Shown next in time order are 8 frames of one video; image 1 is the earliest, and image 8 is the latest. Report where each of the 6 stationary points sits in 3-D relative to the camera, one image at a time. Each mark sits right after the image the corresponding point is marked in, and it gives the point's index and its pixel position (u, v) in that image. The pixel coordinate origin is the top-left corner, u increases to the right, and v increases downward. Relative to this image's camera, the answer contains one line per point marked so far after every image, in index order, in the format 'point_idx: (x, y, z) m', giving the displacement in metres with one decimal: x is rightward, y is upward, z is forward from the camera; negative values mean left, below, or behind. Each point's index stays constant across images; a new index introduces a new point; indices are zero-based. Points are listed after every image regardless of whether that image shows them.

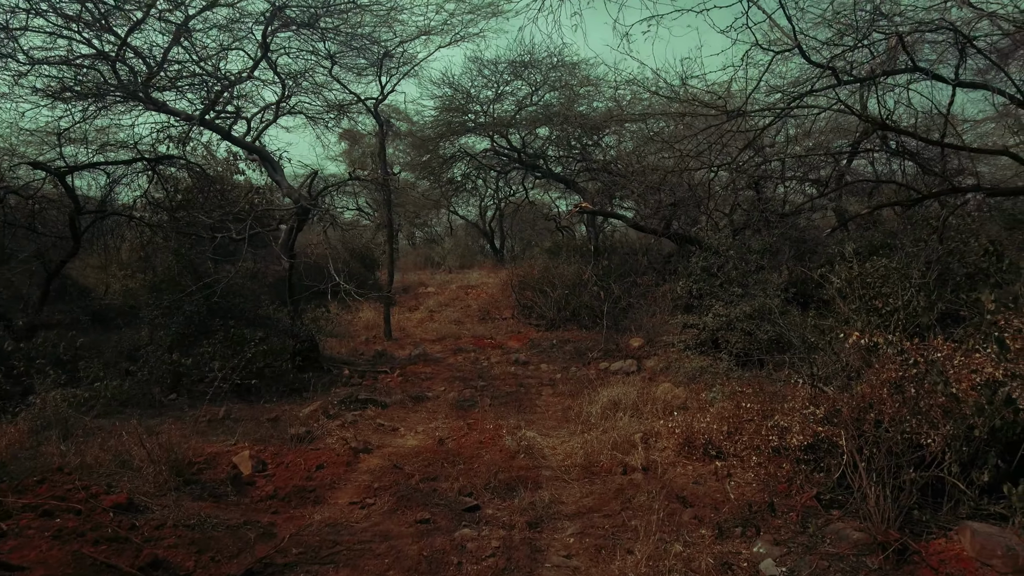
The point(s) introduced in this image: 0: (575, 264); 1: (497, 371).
0: (+1.2, +0.4, +12.8) m
1: (-0.2, -1.2, +9.3) m
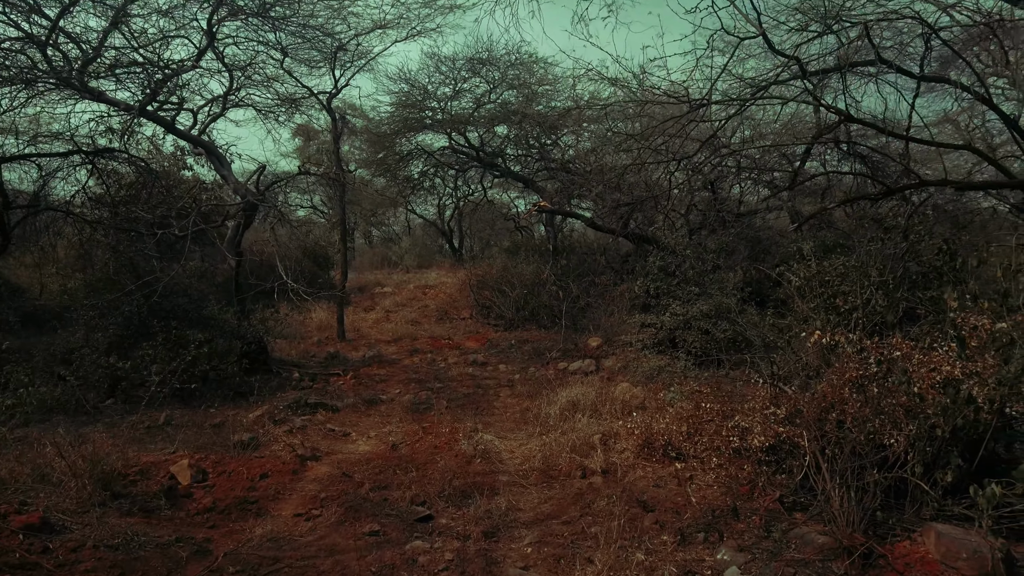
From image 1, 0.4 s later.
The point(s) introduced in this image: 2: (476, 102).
0: (+0.4, +0.5, +12.7) m
1: (-0.8, -1.2, +9.1) m
2: (-0.8, +4.4, +15.4) m
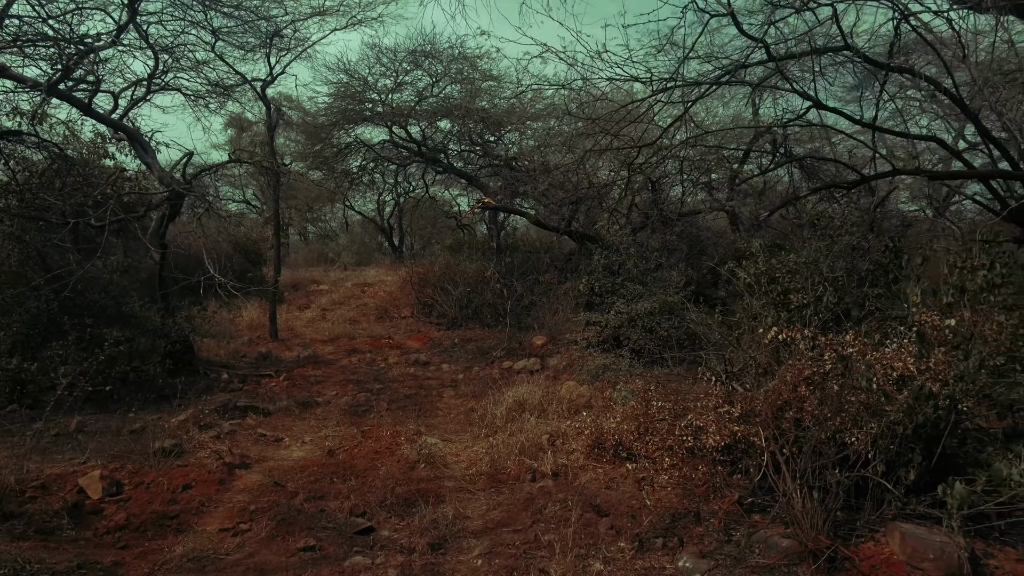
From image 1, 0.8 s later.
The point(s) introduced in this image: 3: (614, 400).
0: (-0.7, +0.5, +12.5) m
1: (-1.6, -1.1, +8.8) m
2: (-2.2, +4.4, +15.0) m
3: (+1.0, -1.1, +6.2) m
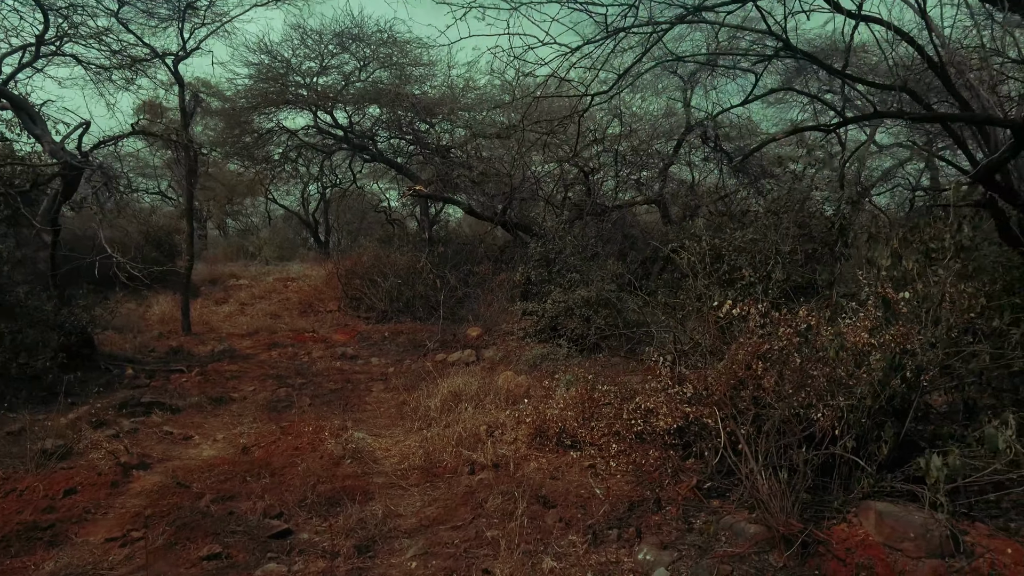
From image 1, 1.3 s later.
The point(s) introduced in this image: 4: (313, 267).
0: (-1.9, +0.7, +12.0) m
1: (-2.4, -1.0, +8.3) m
2: (-3.6, +4.6, +14.4) m
3: (+0.4, -0.9, +5.9) m
4: (-5.9, +0.6, +19.4) m
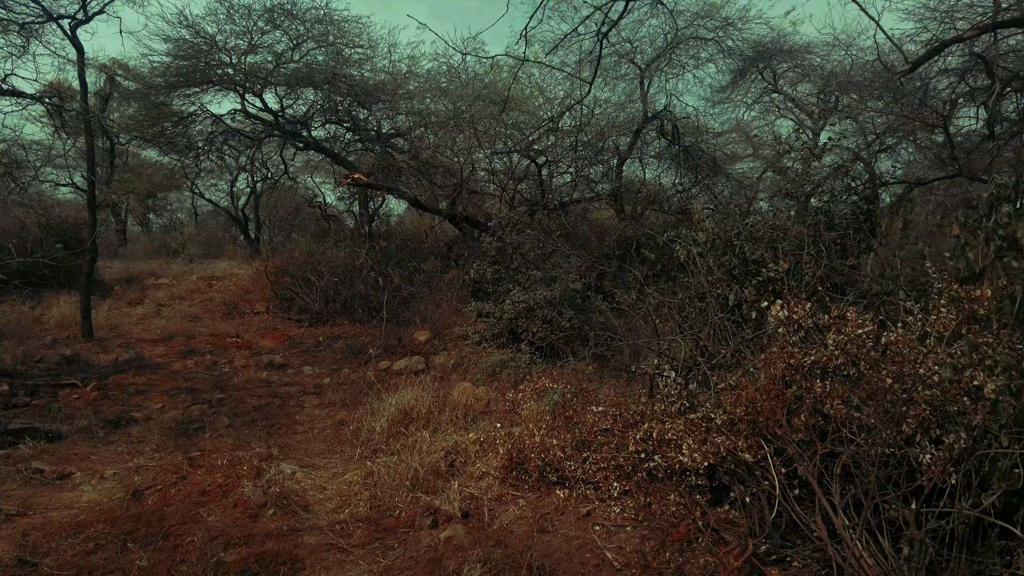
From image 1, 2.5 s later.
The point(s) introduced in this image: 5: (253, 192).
0: (-2.8, +0.7, +10.9) m
1: (-2.9, -1.0, +7.1) m
2: (-4.7, +4.6, +13.1) m
3: (+0.1, -0.9, +5.0) m
4: (-7.4, +0.6, +17.9) m
5: (-7.8, +2.9, +19.8) m
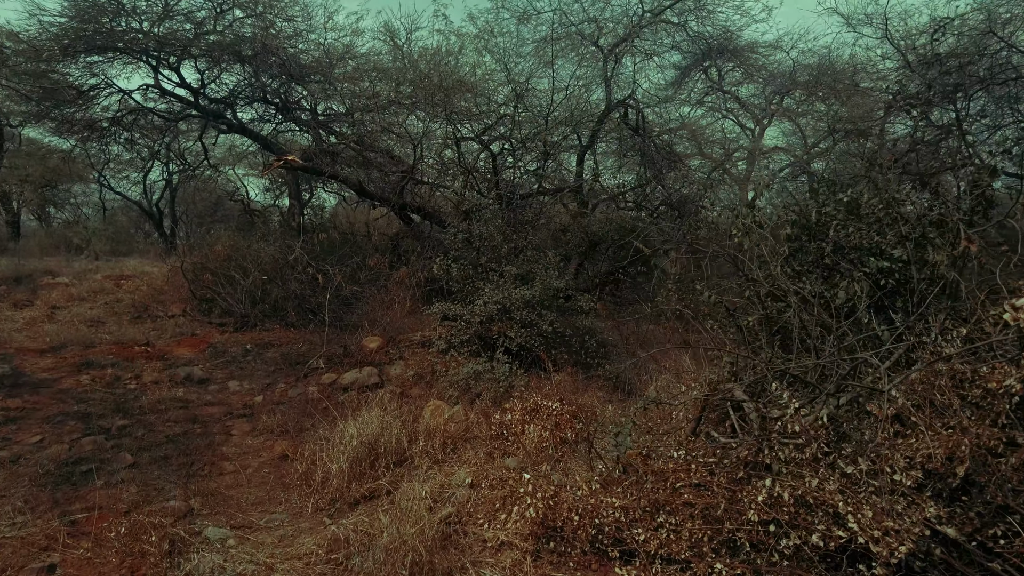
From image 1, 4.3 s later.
0: (-3.4, +0.7, +9.5) m
1: (-3.1, -0.9, +5.8) m
2: (-5.6, +4.6, +11.5) m
3: (+0.1, -0.9, +4.0) m
4: (-8.7, +0.6, +16.0) m
5: (-9.4, +2.9, +17.9) m
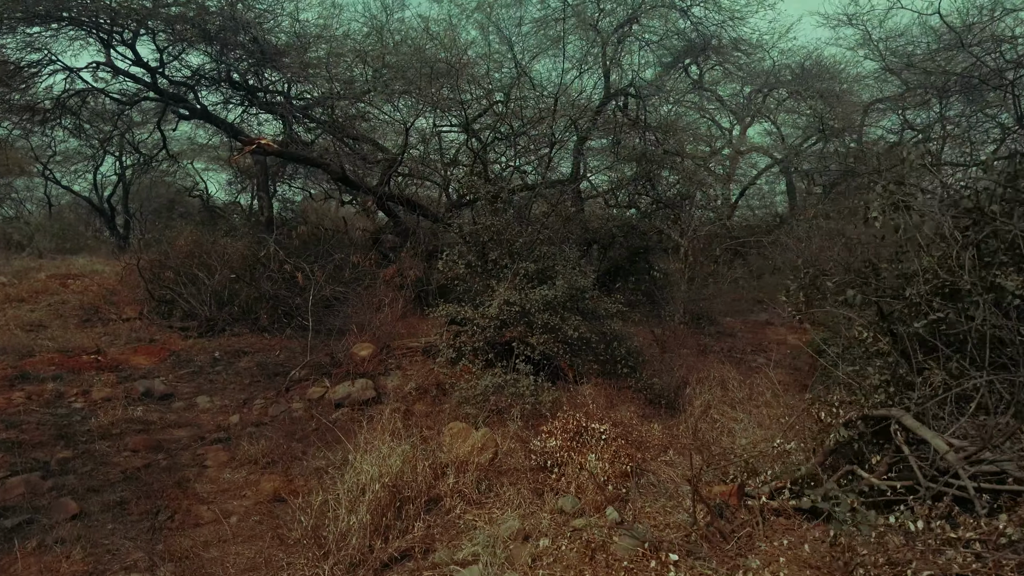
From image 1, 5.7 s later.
0: (-3.4, +0.7, +8.5) m
1: (-2.9, -0.9, +4.7) m
2: (-5.7, +4.6, +10.4) m
3: (+0.4, -0.9, +3.2) m
4: (-9.1, +0.6, +14.6) m
5: (-9.8, +2.9, +16.5) m
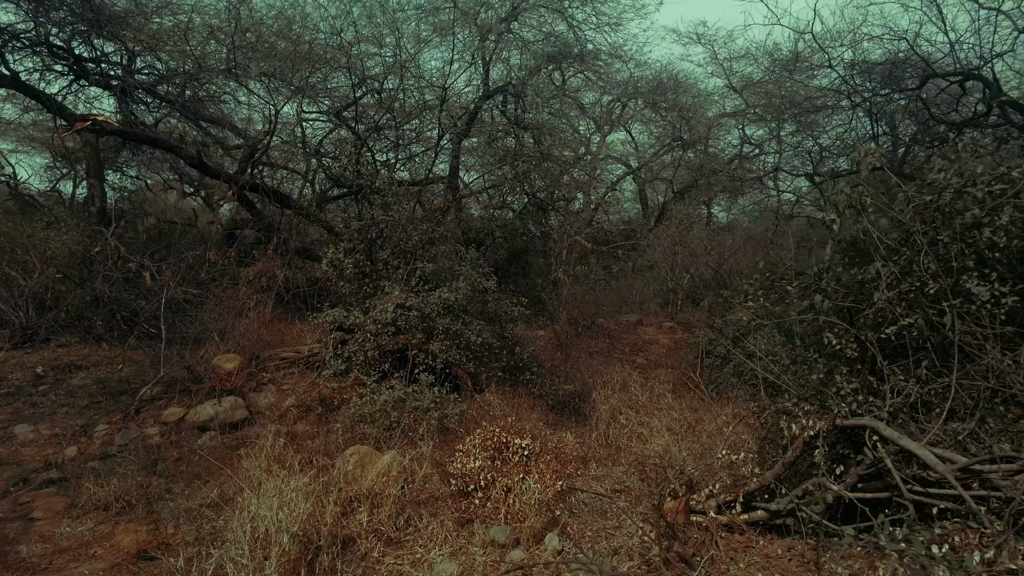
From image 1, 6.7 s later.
0: (-4.7, +0.7, +7.2) m
1: (-3.5, -1.0, +3.6) m
2: (-7.4, +4.5, +8.6) m
3: (+0.1, -0.9, +2.8) m
4: (-11.6, +0.6, +12.0) m
5: (-12.8, +2.8, +13.6) m
